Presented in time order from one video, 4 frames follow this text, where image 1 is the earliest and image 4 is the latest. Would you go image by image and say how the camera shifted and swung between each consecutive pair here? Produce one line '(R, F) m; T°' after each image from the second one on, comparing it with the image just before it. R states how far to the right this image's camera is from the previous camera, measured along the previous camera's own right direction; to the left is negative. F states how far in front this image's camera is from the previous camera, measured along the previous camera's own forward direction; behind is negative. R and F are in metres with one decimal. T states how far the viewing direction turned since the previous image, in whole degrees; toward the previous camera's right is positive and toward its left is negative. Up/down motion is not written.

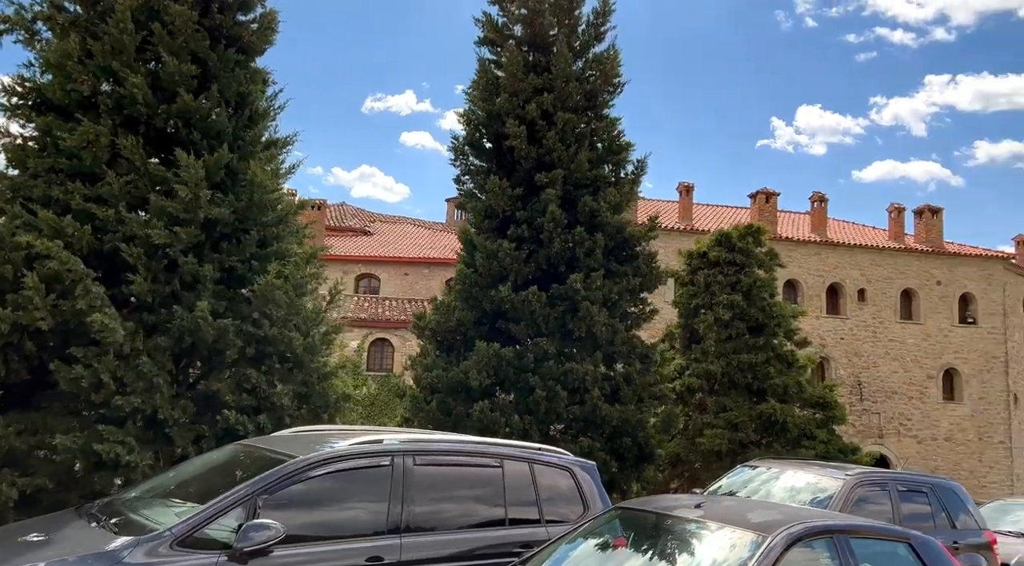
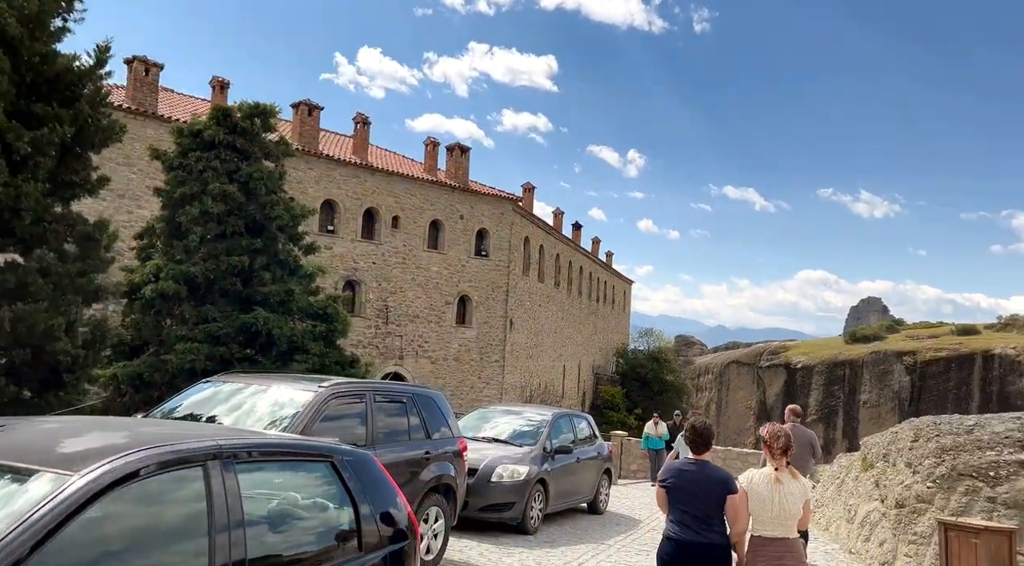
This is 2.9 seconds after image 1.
(+1.4, +1.2) m; +32°
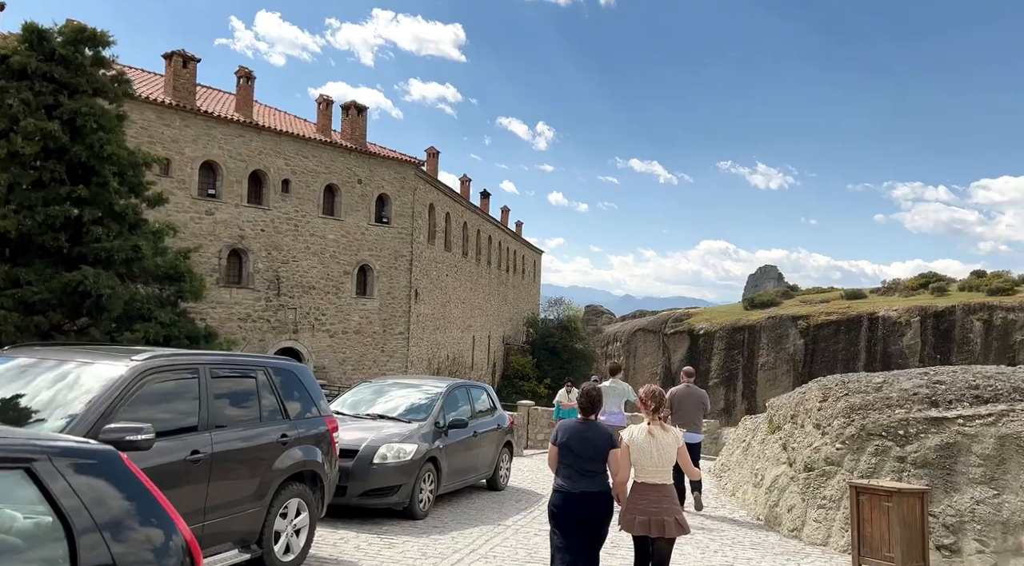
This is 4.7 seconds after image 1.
(+0.3, +1.1) m; +7°
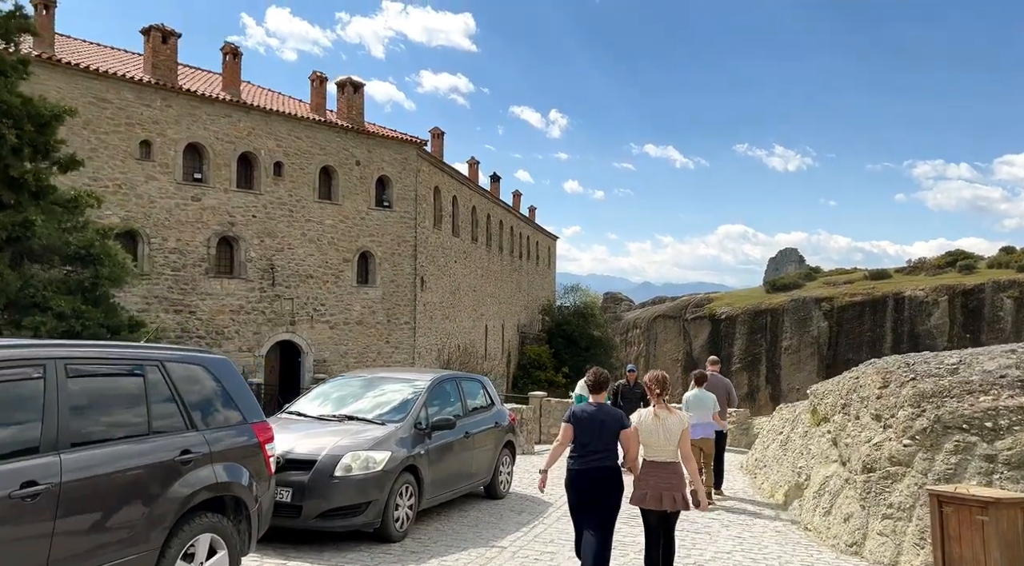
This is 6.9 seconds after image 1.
(+0.3, +1.8) m; -1°
